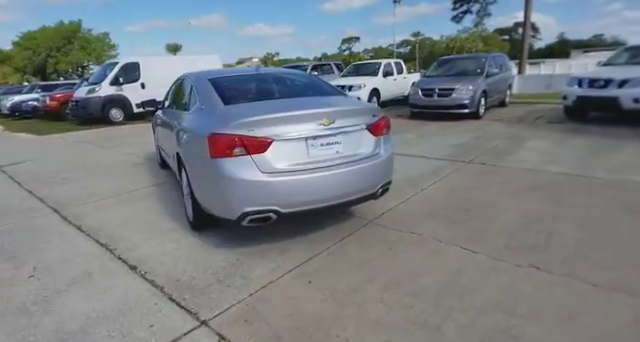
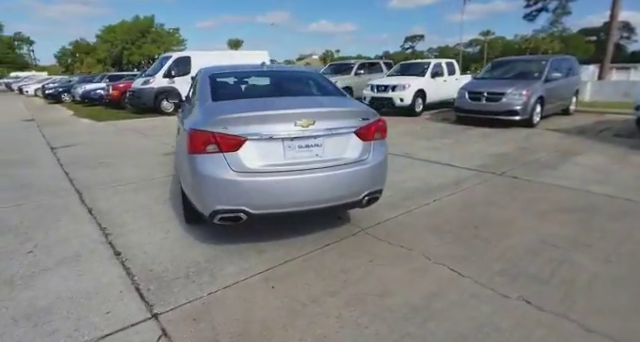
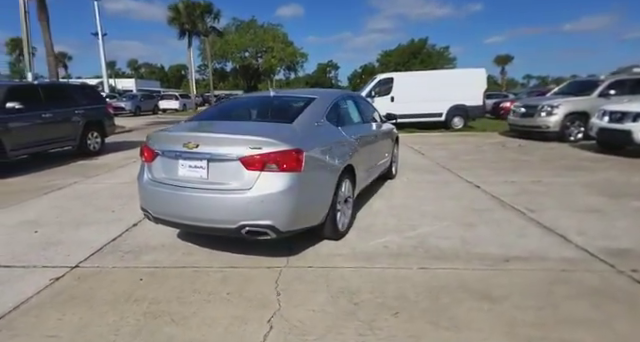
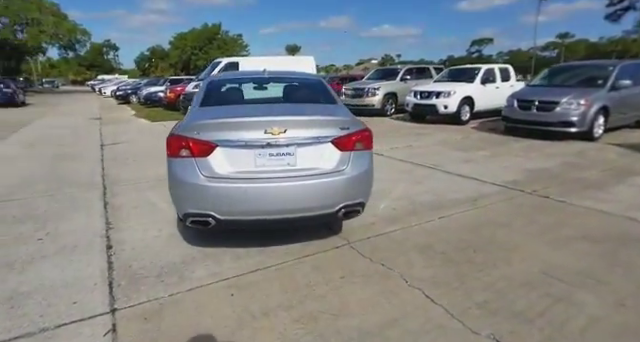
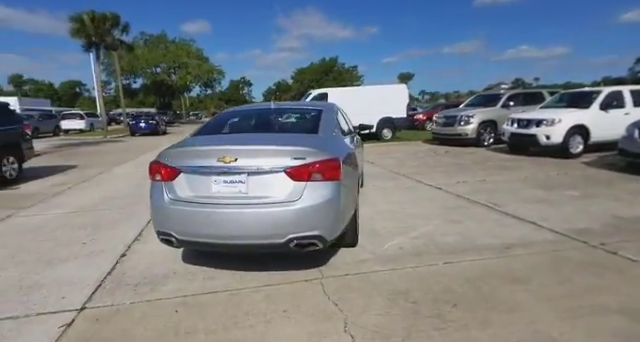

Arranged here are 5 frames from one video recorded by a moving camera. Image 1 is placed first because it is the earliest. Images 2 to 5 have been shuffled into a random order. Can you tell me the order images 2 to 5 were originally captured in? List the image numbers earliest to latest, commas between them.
2, 4, 5, 3
